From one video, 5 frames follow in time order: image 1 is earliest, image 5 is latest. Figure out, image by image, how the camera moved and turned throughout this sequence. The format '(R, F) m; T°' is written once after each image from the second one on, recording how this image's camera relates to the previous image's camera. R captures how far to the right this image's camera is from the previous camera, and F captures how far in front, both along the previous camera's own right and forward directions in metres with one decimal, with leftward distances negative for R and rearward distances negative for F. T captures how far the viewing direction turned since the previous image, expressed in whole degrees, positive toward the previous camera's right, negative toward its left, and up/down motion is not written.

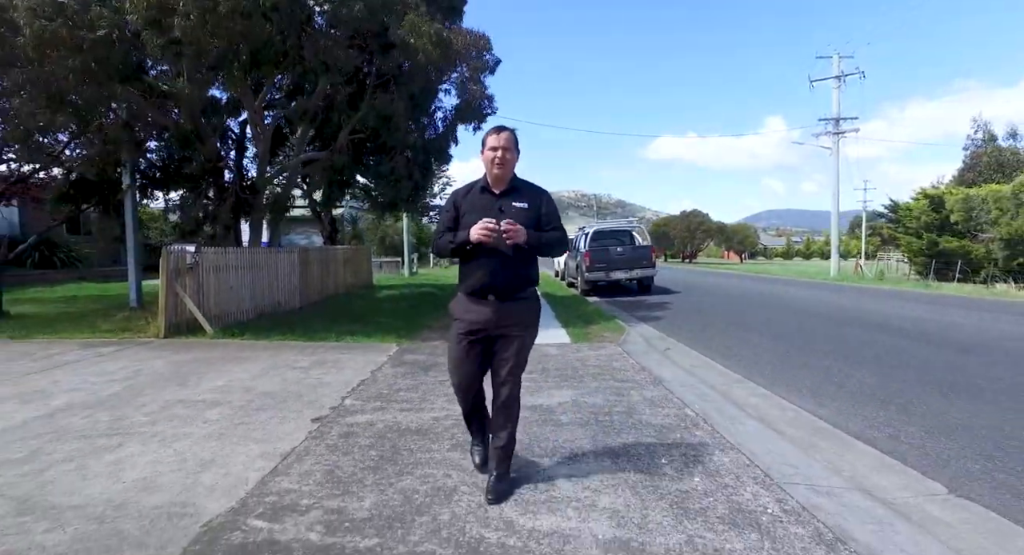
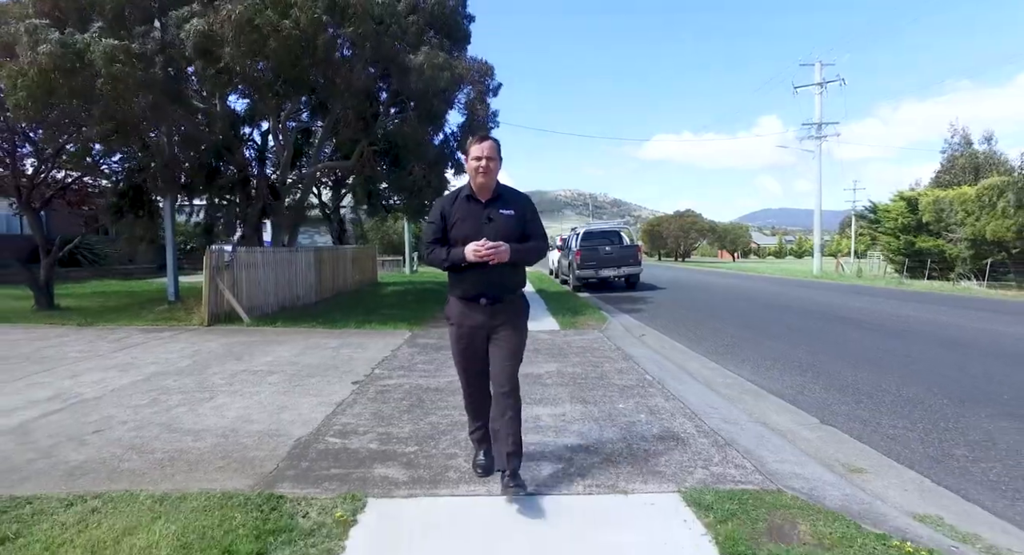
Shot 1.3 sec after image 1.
(0.0, -1.4) m; 0°
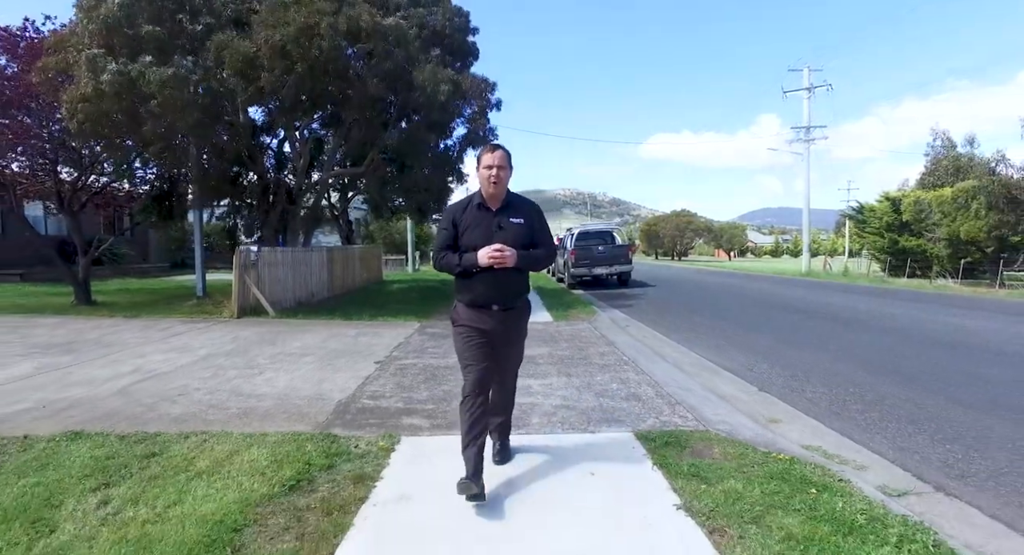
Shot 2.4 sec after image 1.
(0.0, -1.2) m; 0°
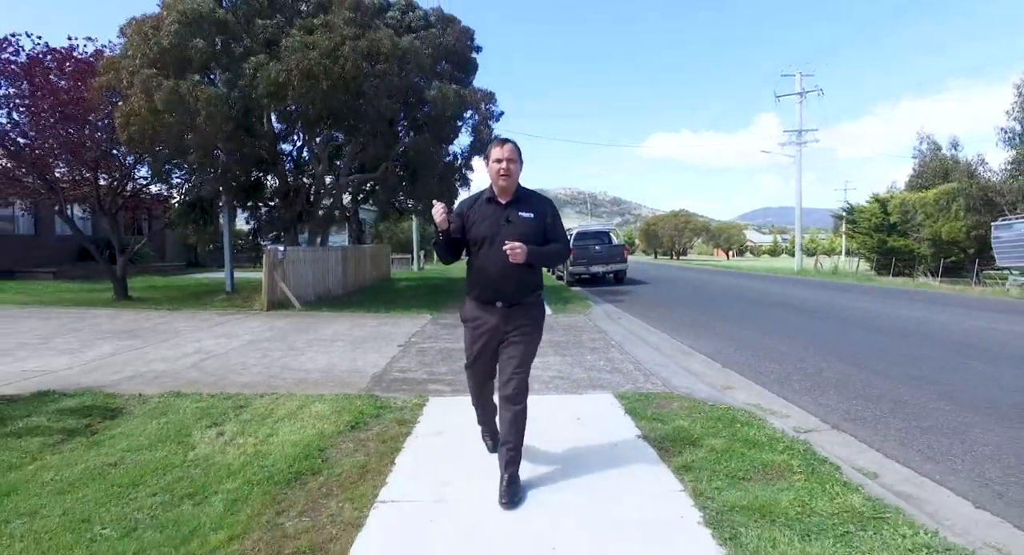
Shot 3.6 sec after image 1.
(0.0, -1.2) m; 0°
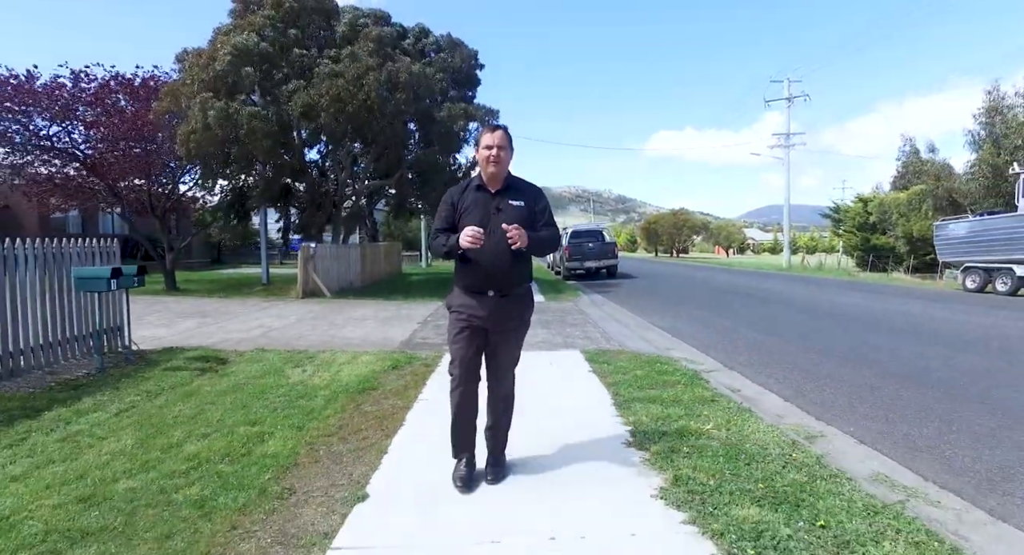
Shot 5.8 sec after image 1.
(+0.1, -2.1) m; 0°
